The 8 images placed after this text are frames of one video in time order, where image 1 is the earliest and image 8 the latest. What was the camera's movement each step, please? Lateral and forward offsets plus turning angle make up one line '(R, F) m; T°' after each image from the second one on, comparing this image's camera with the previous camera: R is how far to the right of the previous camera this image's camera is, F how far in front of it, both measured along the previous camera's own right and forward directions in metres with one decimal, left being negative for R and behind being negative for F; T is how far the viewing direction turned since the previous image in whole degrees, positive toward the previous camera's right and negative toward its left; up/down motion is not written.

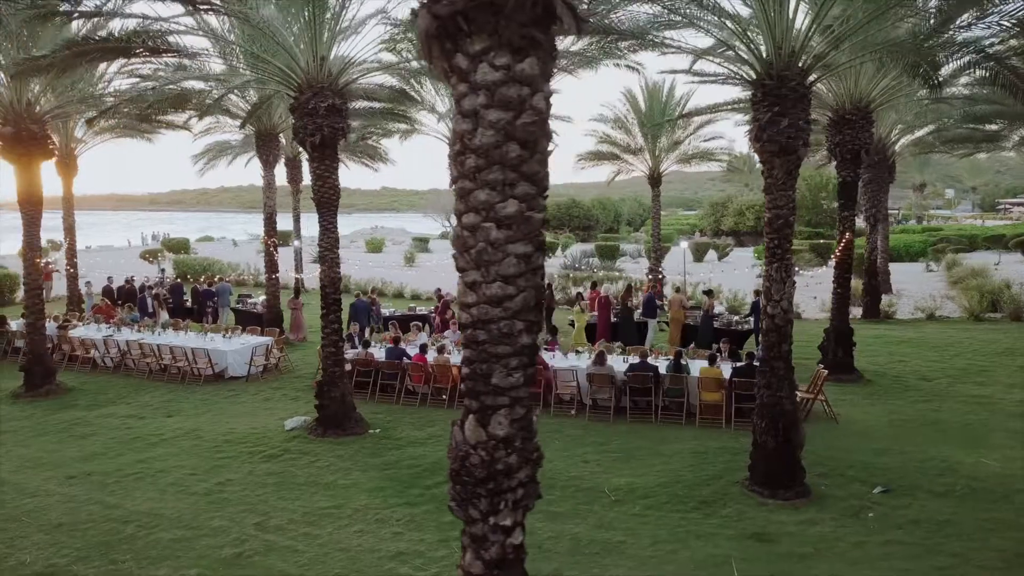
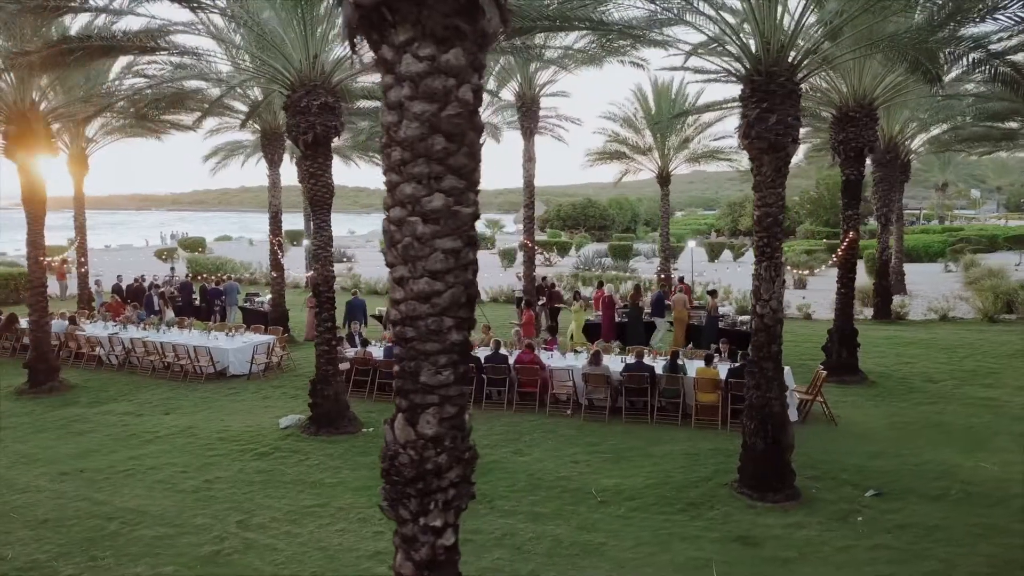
(+0.3, +0.1) m; -1°
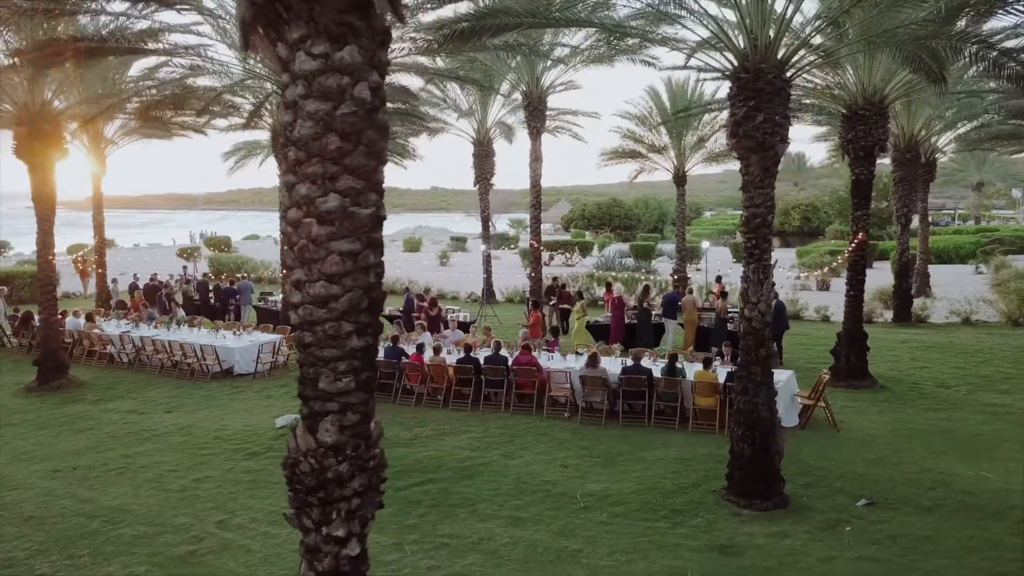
(+0.5, +0.1) m; -2°
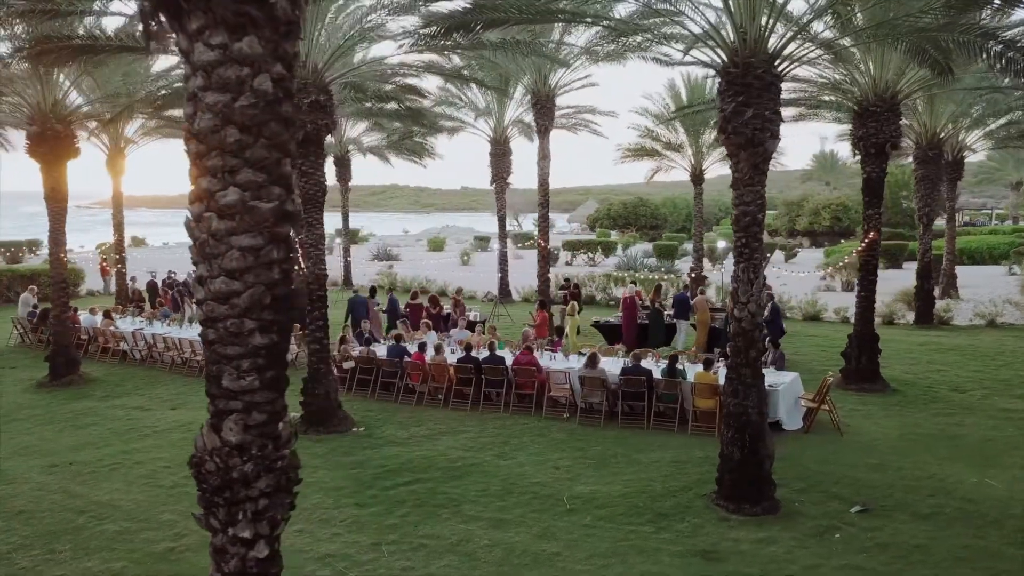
(+0.4, +0.1) m; -2°
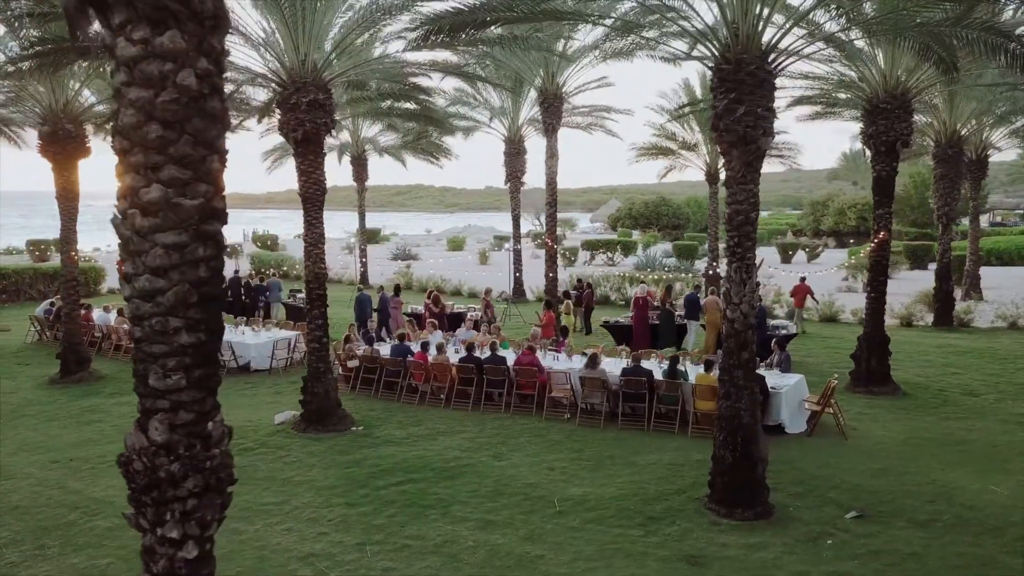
(+0.3, +0.1) m; -2°
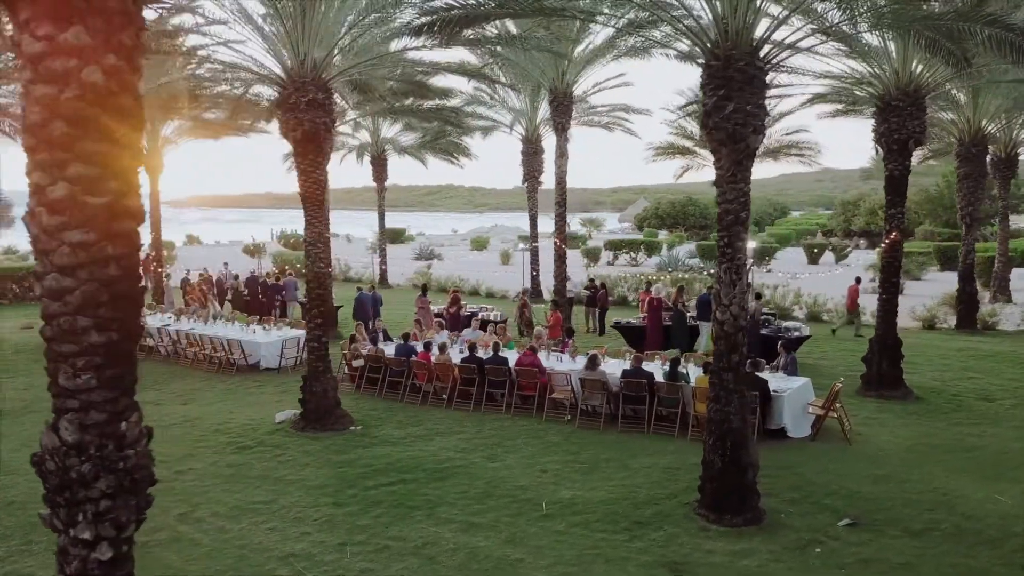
(+0.4, +0.1) m; -2°
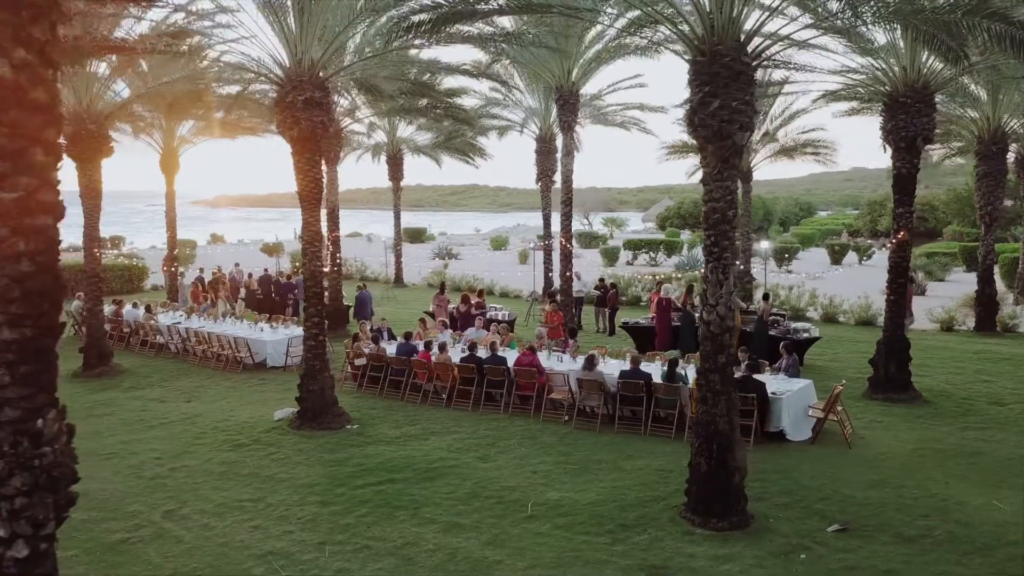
(+0.4, +0.1) m; -2°
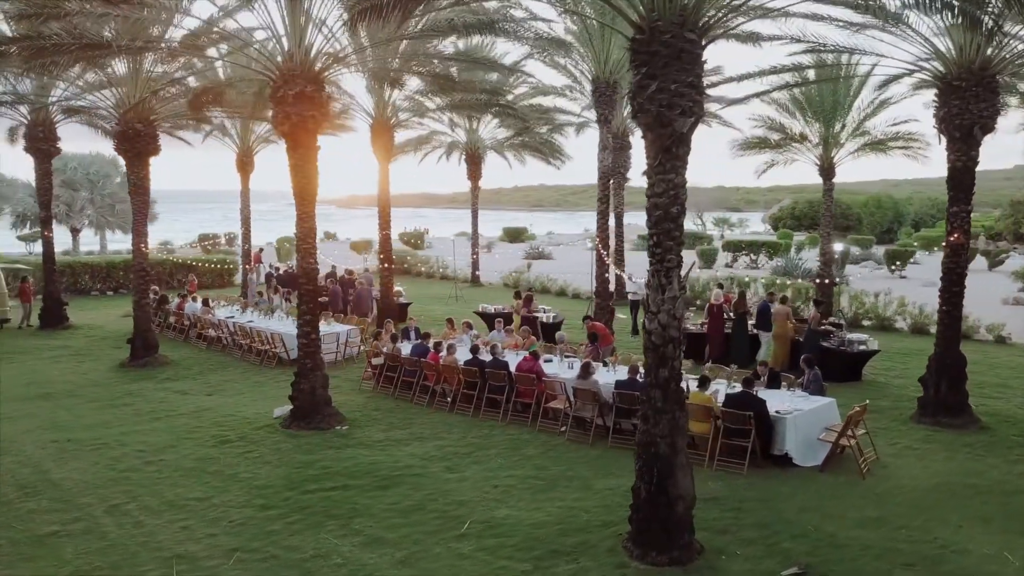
(+1.6, +0.6) m; -8°
